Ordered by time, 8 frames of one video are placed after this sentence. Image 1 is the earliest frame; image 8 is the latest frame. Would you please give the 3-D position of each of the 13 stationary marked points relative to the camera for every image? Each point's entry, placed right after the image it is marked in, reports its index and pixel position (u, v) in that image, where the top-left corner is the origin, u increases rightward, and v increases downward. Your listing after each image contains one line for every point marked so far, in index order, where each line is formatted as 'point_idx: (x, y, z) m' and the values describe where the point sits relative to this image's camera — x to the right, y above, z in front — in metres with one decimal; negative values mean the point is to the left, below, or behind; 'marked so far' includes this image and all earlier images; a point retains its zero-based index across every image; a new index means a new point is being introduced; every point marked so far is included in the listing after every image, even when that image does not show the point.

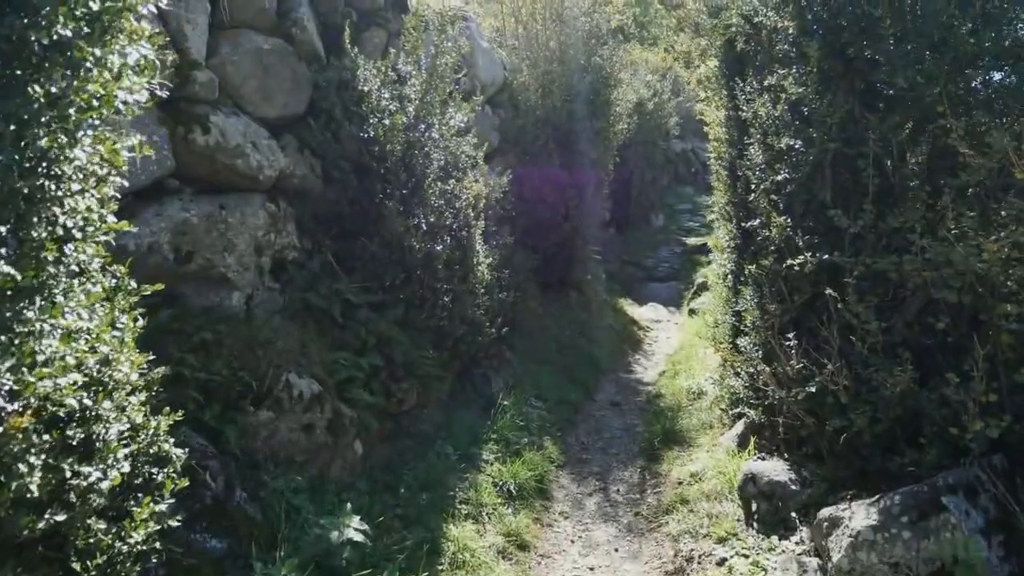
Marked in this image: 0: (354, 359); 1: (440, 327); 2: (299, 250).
0: (-1.1, -0.5, +6.2) m
1: (-0.6, -0.3, +7.2) m
2: (-1.6, +0.3, +6.5) m
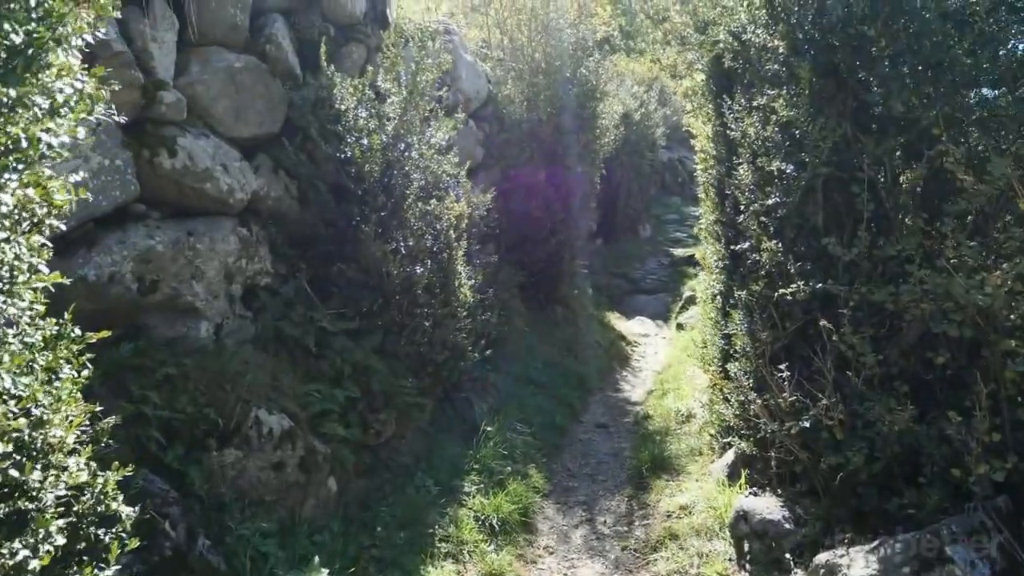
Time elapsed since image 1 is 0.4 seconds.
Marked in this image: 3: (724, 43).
0: (-1.2, -0.7, +5.9) m
1: (-0.7, -0.5, +6.9) m
2: (-1.7, +0.1, +6.2) m
3: (+1.8, +2.0, +7.3) m
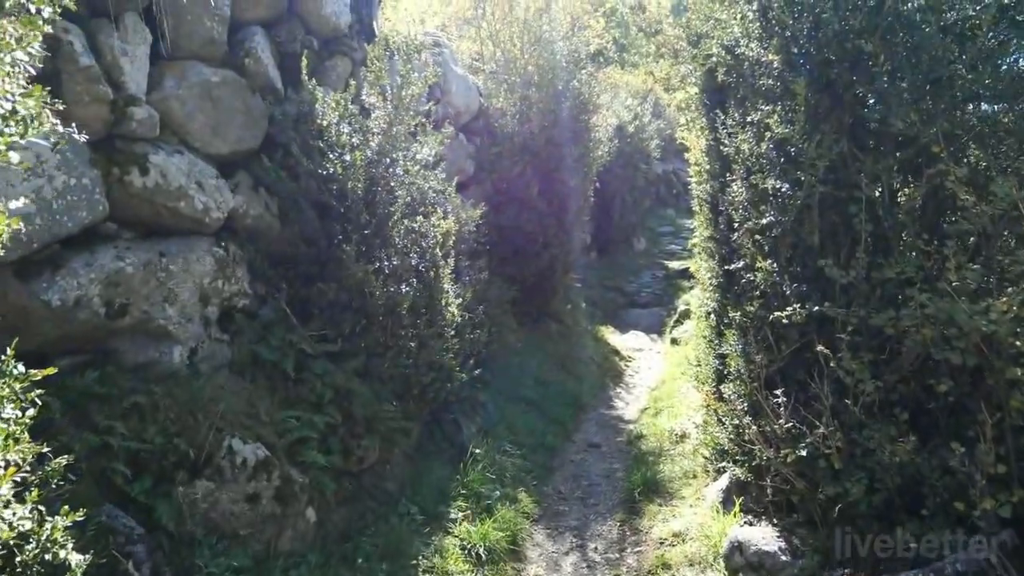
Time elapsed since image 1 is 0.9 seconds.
0: (-1.3, -0.8, +5.7) m
1: (-0.8, -0.7, +6.7) m
2: (-1.8, -0.1, +6.0) m
3: (+1.7, +1.9, +7.1) m
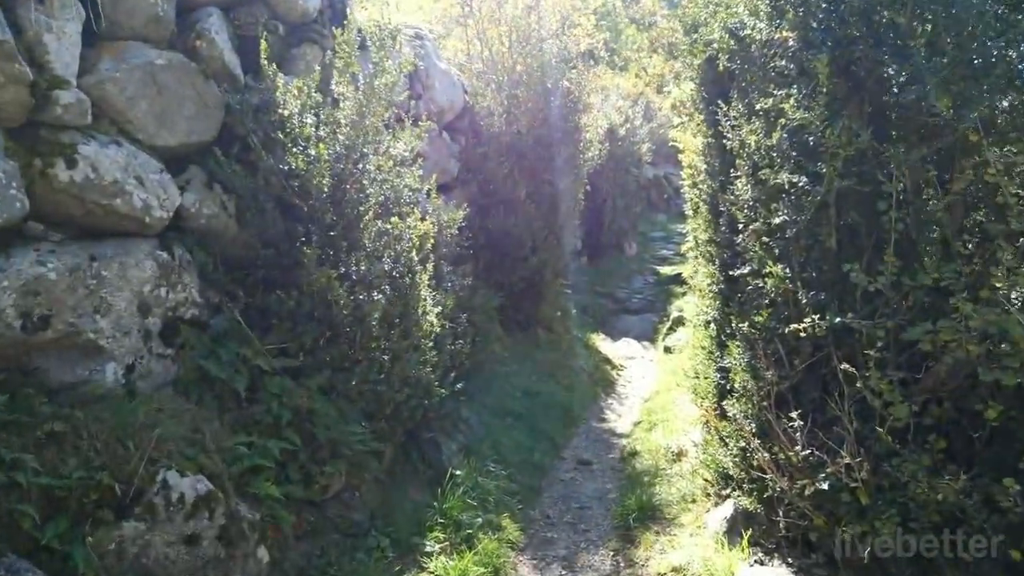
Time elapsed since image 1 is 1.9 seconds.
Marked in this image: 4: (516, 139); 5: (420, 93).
0: (-1.4, -0.9, +5.1) m
1: (-0.9, -0.7, +6.1) m
2: (-1.9, -0.1, +5.4) m
3: (+1.5, +1.8, +6.5) m
4: (+0.1, +2.0, +12.0) m
5: (-1.1, +2.3, +10.6) m
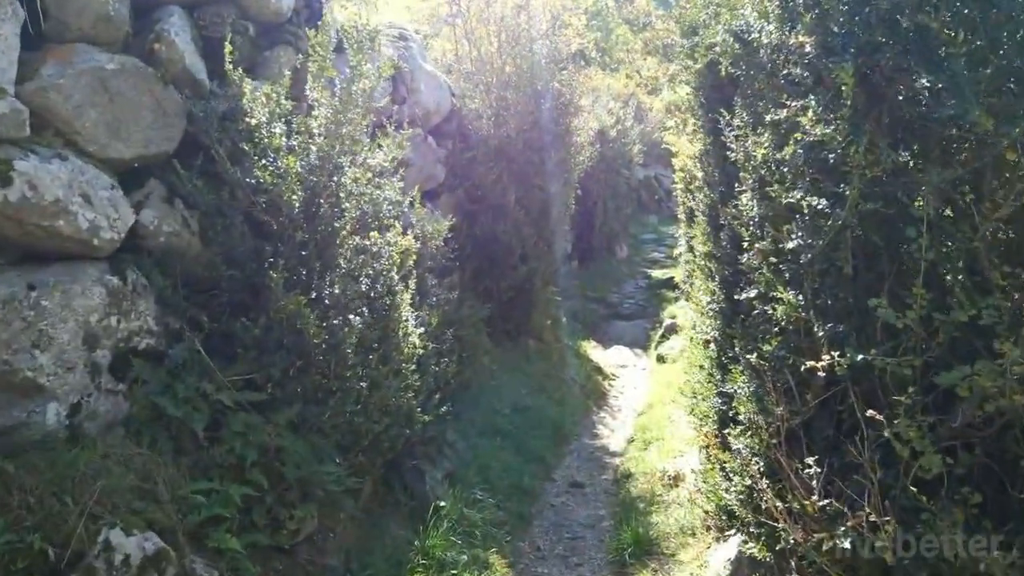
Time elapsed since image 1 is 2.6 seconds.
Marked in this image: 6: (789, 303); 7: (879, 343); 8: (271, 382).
0: (-1.5, -1.0, +4.6) m
1: (-1.0, -0.9, +5.6) m
2: (-2.0, -0.3, +4.9) m
3: (+1.4, +1.7, +6.1) m
4: (-0.1, +1.9, +11.6) m
5: (-1.2, +2.2, +10.1) m
6: (+1.4, -0.1, +4.6) m
7: (+1.7, -0.2, +4.1) m
8: (-1.4, -0.5, +5.1) m
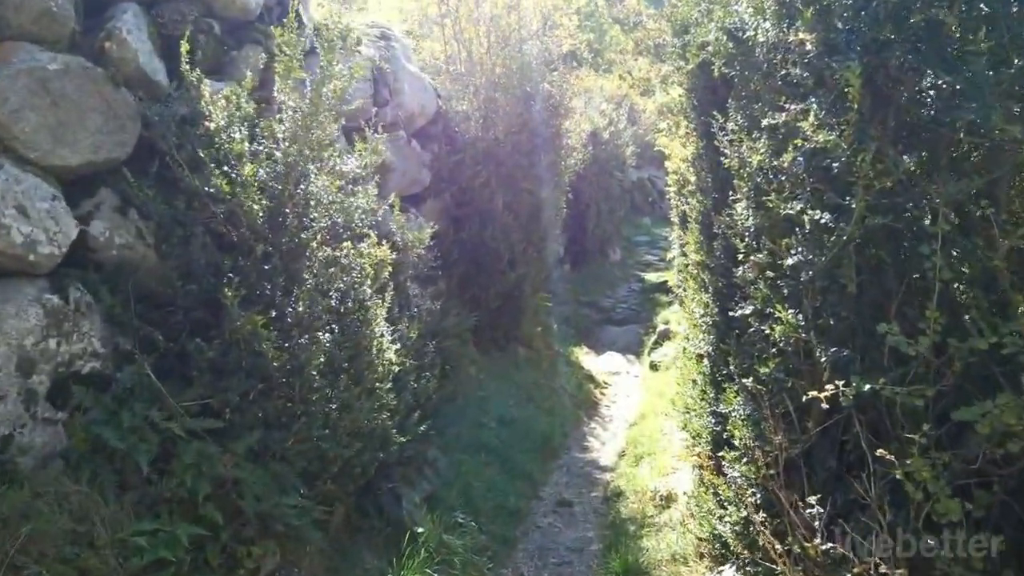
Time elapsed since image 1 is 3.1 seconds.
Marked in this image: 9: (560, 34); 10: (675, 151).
0: (-1.6, -1.1, +4.2) m
1: (-1.1, -1.0, +5.2) m
2: (-2.1, -0.4, +4.5) m
3: (+1.3, +1.6, +5.7) m
4: (-0.2, +1.8, +11.2) m
5: (-1.4, +2.1, +9.8) m
6: (+1.3, -0.2, +4.3) m
7: (+1.6, -0.3, +3.7) m
8: (-1.5, -0.6, +4.7) m
9: (+0.7, +3.8, +13.2) m
10: (+2.1, +1.7, +11.3) m
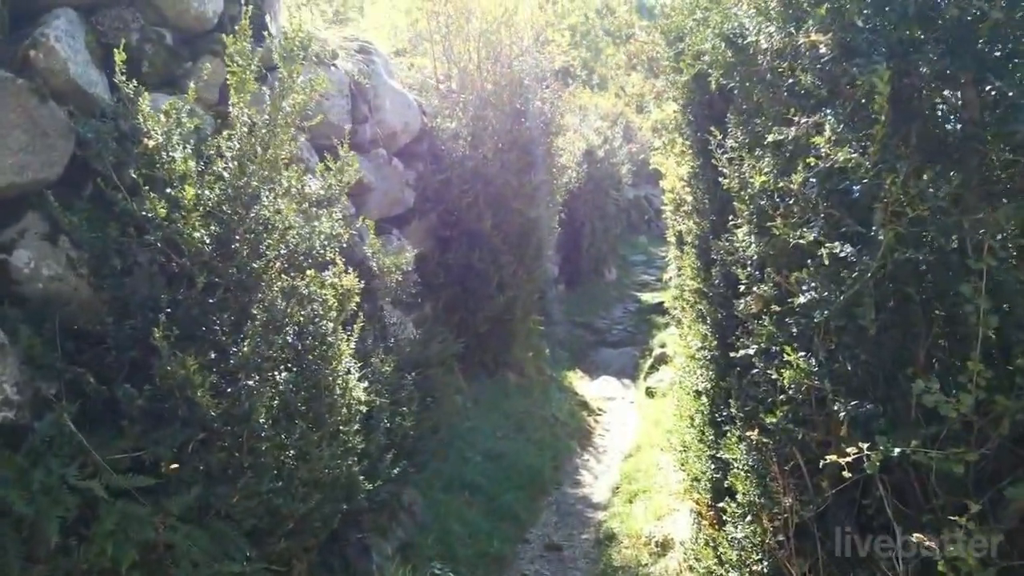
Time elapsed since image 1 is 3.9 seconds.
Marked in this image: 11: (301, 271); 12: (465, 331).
0: (-1.7, -1.3, +3.6) m
1: (-1.3, -1.1, +4.6) m
2: (-2.2, -0.5, +4.0) m
3: (+1.2, +1.4, +5.2) m
4: (-0.4, +1.5, +10.7) m
5: (-1.5, +1.8, +9.3) m
6: (+1.2, -0.3, +3.7) m
7: (+1.4, -0.5, +3.2) m
8: (-1.6, -0.8, +4.2) m
9: (+0.5, +3.4, +12.7) m
10: (+1.9, +1.4, +10.8) m
11: (-1.2, +0.1, +5.2) m
12: (-0.6, -0.5, +10.6) m
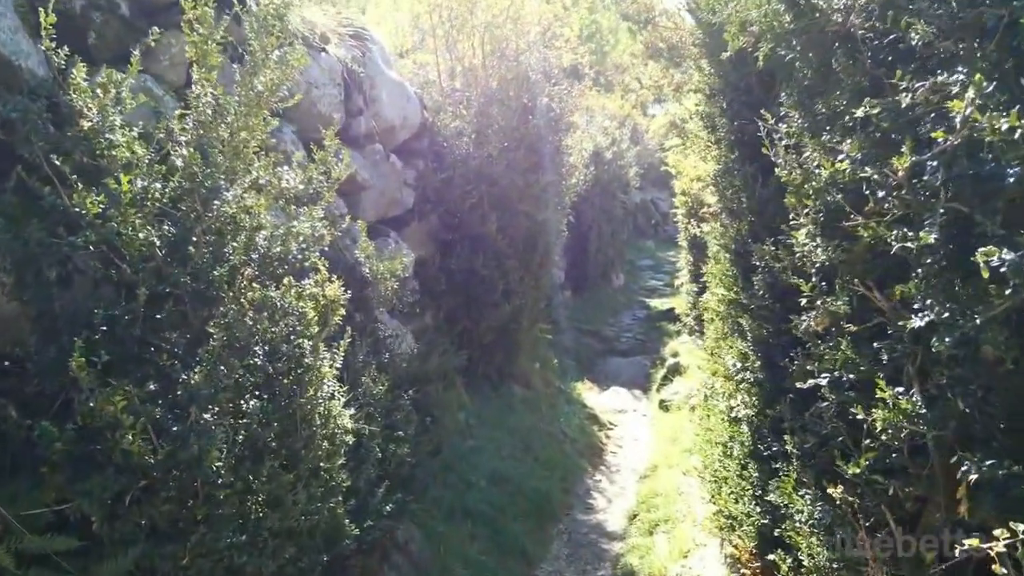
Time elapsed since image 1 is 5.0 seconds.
0: (-1.7, -1.3, +2.8) m
1: (-1.2, -1.2, +3.8) m
2: (-2.2, -0.6, +3.1) m
3: (+1.2, +1.3, +4.4) m
4: (-0.3, +1.4, +9.9) m
5: (-1.4, +1.7, +8.5) m
6: (+1.3, -0.4, +2.9) m
7: (+1.5, -0.5, +2.3) m
8: (-1.6, -0.9, +3.3) m
9: (+0.6, +3.3, +11.9) m
10: (+2.0, +1.4, +10.0) m
11: (-1.2, 0.0, +4.4) m
12: (-0.5, -0.6, +9.8) m
